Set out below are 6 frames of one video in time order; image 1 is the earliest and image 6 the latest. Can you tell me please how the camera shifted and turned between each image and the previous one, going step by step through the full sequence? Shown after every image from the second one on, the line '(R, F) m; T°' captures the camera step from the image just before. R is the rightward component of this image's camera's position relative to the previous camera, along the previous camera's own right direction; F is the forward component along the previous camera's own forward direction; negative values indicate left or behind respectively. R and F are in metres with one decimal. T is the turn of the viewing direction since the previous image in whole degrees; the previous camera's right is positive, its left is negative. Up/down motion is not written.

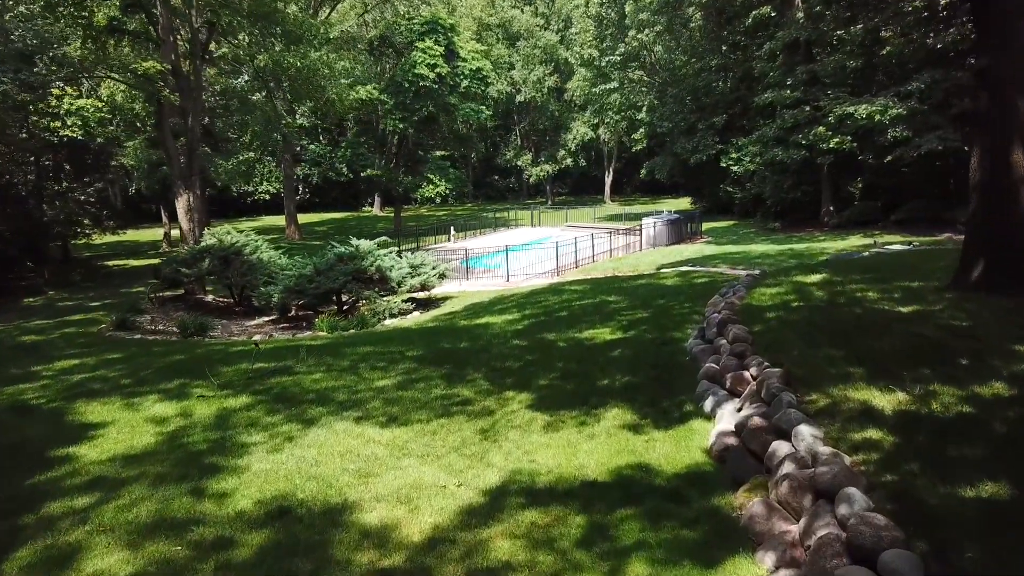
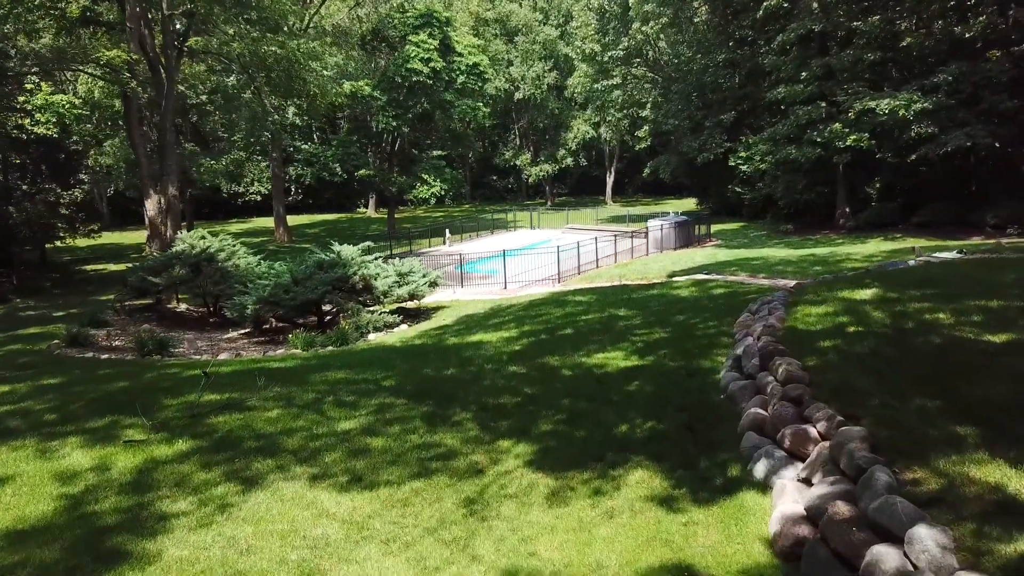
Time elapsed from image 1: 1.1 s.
(0.0, +1.4) m; 0°
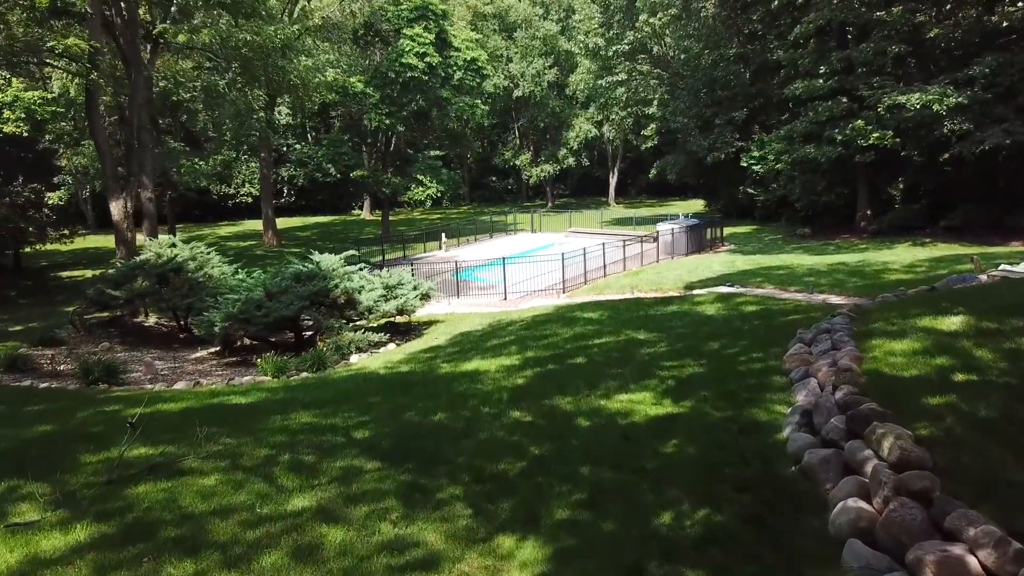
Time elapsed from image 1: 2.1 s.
(0.0, +1.6) m; 0°
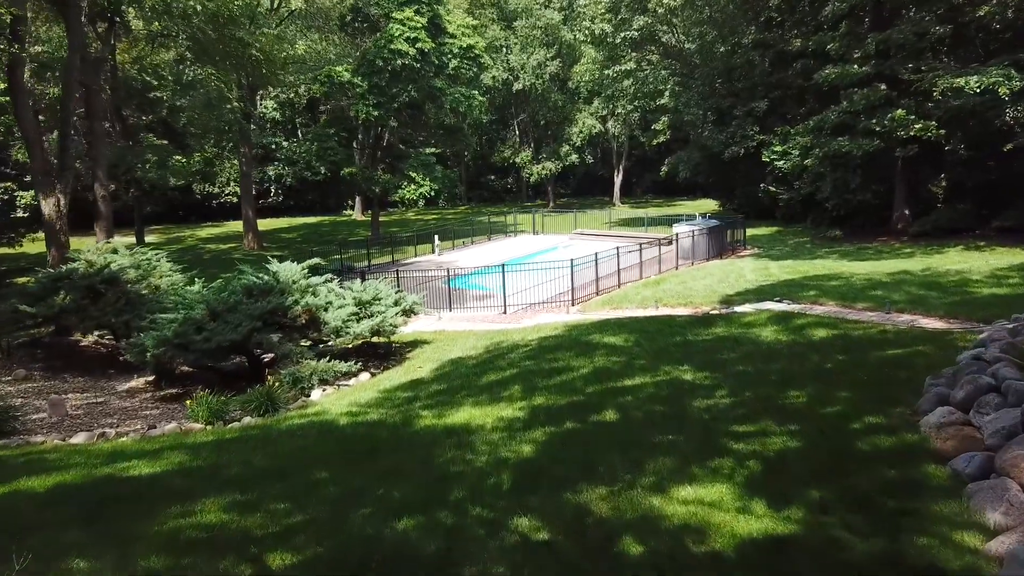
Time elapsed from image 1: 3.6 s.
(0.0, +2.4) m; 0°
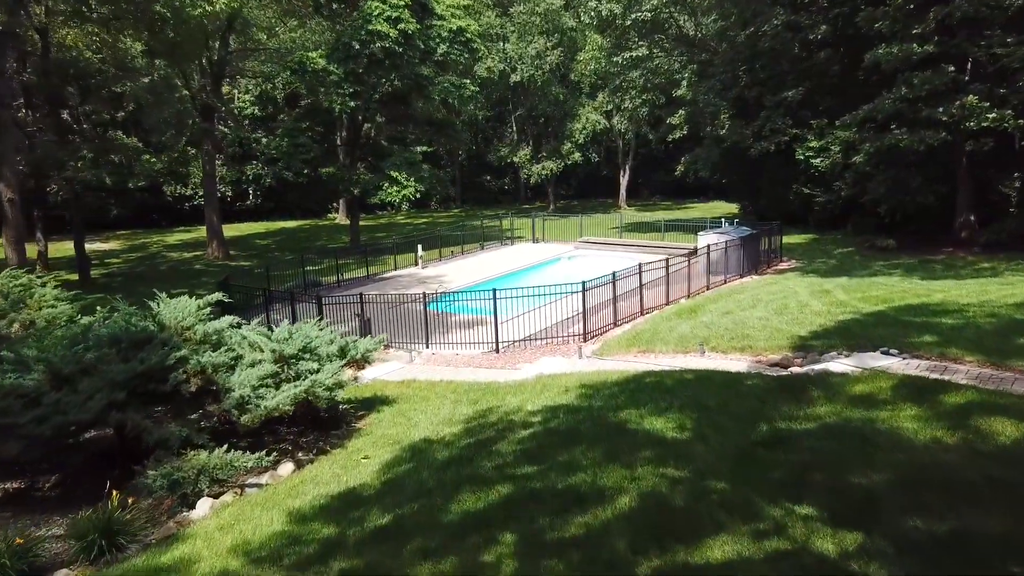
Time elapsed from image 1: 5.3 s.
(+0.1, +3.4) m; 0°
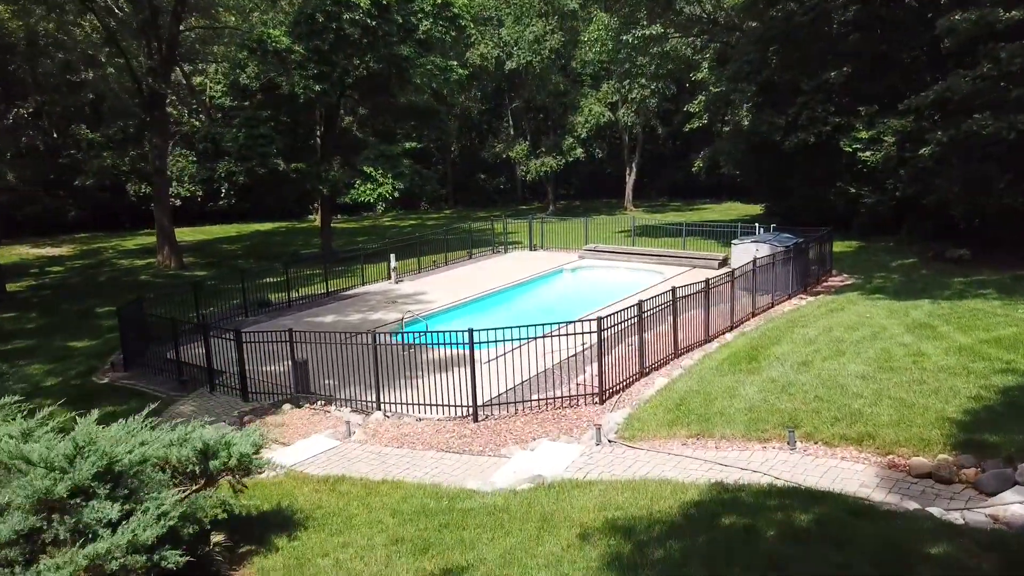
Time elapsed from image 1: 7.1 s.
(+0.1, +3.4) m; 0°
